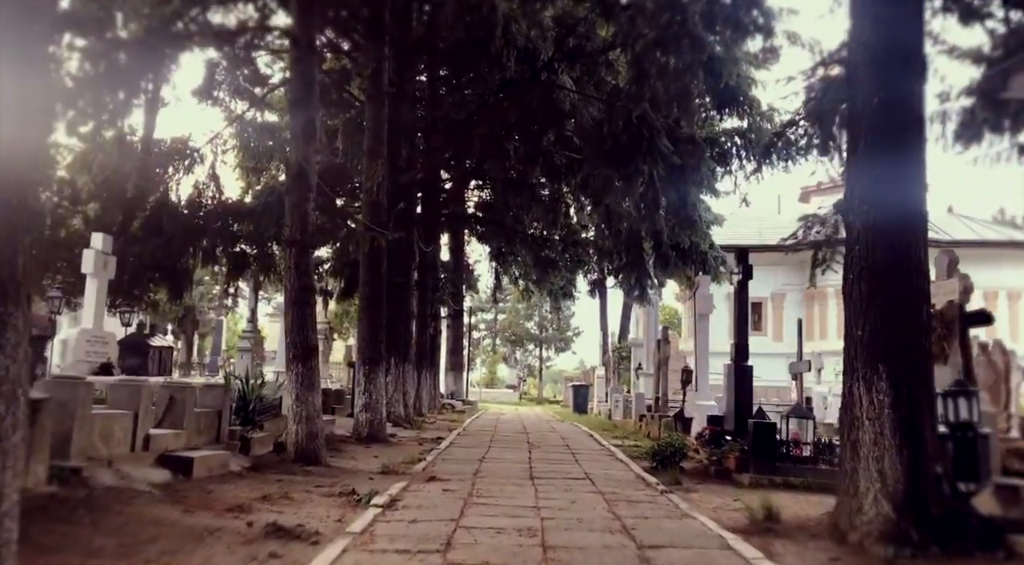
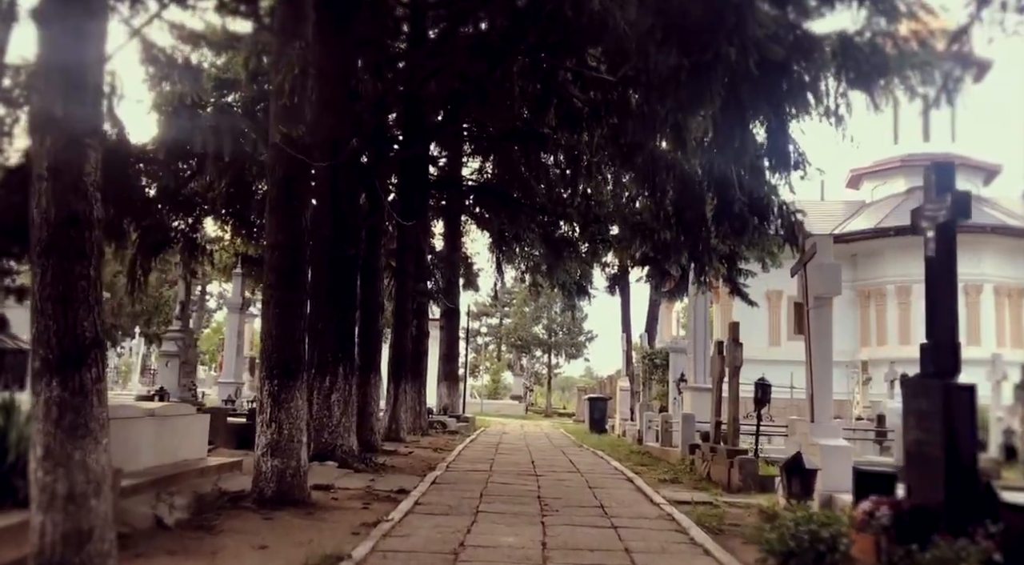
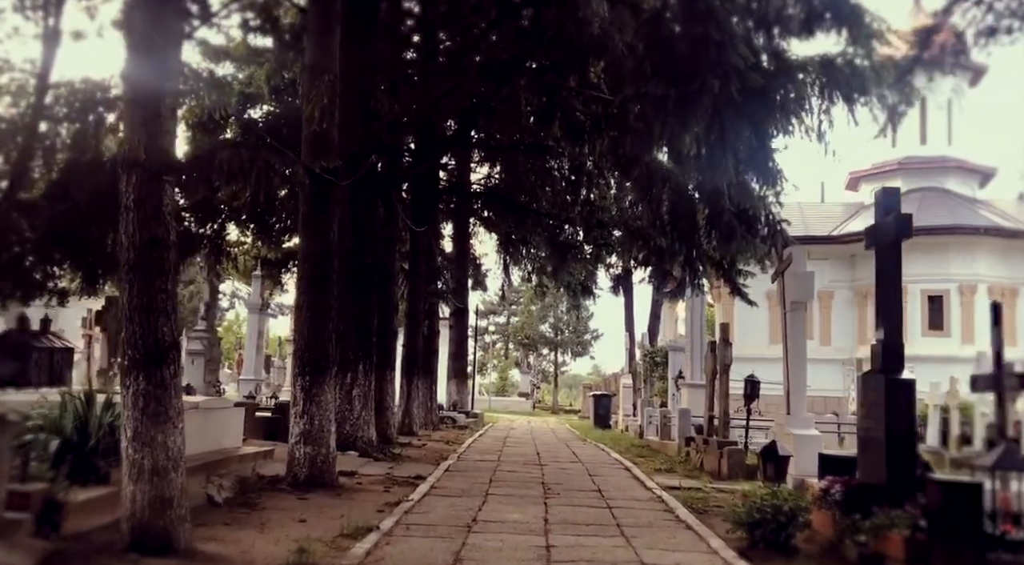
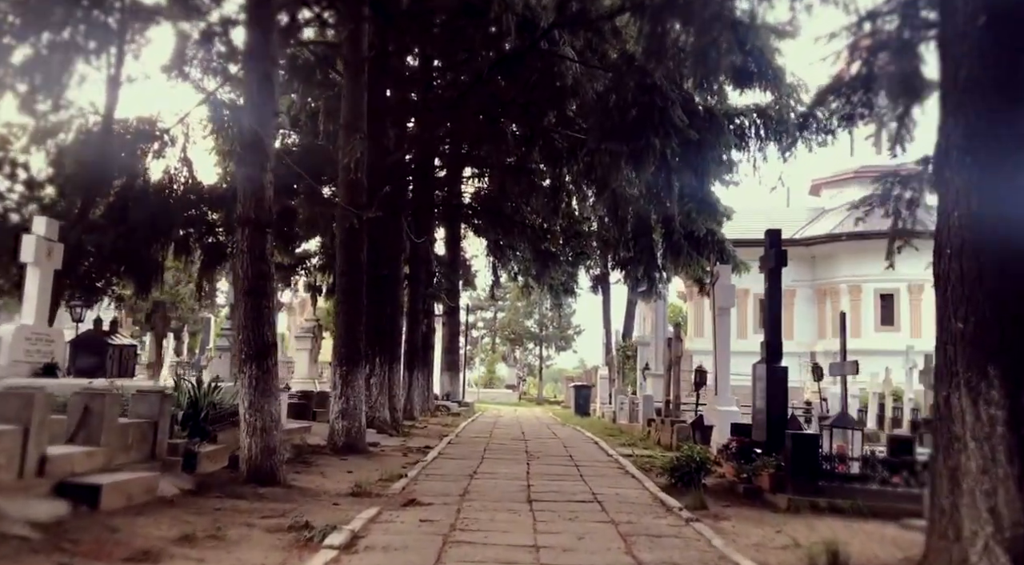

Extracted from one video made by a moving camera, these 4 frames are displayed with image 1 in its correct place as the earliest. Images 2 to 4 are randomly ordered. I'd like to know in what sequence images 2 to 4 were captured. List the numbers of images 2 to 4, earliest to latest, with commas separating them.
4, 3, 2
